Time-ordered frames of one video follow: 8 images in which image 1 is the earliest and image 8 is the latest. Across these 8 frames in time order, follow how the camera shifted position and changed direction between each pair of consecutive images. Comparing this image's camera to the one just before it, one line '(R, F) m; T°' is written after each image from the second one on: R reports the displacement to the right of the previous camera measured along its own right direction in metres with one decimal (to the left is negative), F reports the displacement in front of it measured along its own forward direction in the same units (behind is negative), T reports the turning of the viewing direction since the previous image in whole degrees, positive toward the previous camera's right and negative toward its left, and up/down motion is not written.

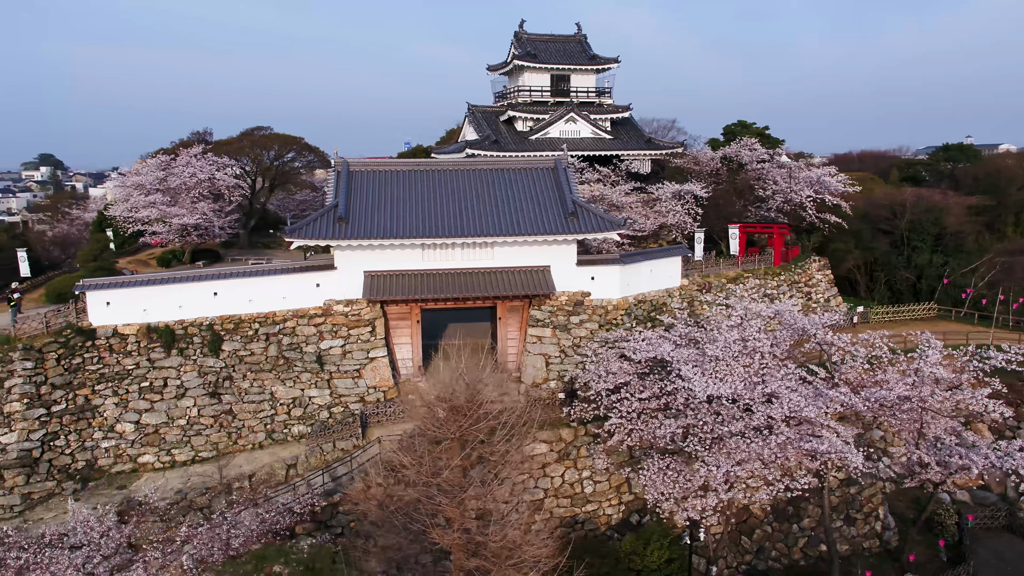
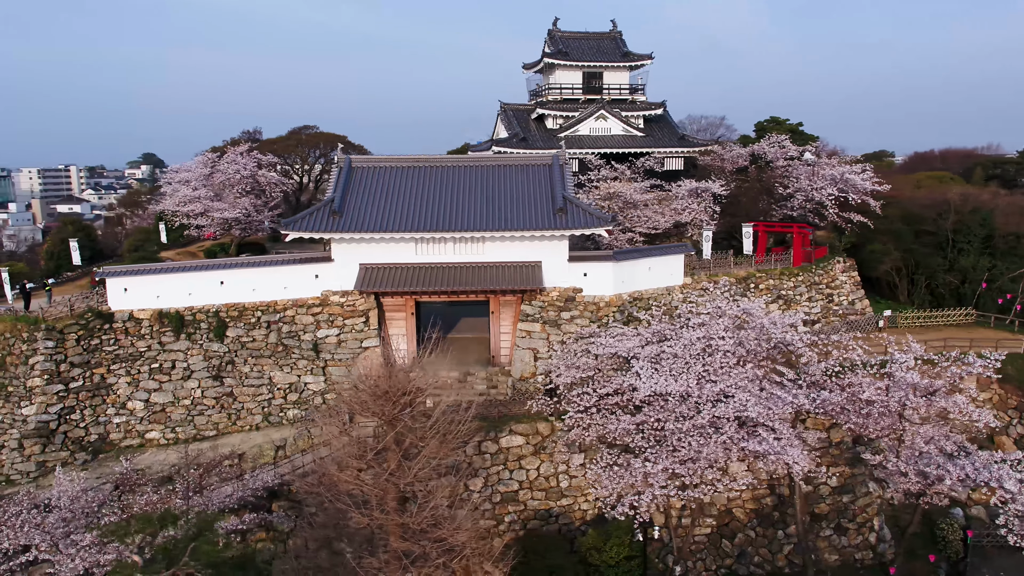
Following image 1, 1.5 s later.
(+1.3, 0.0) m; -6°
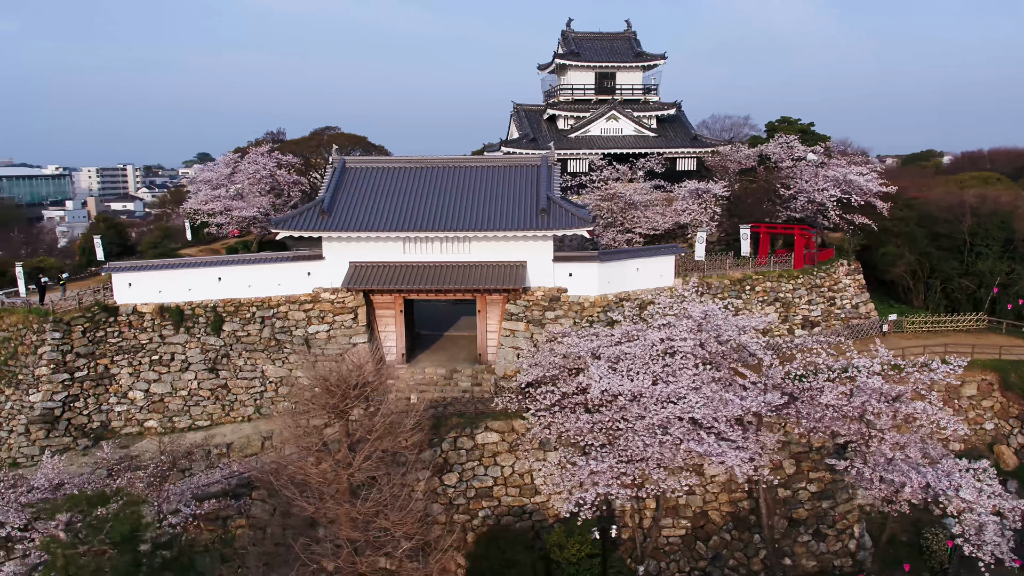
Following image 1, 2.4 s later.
(+0.9, -0.1) m; -3°
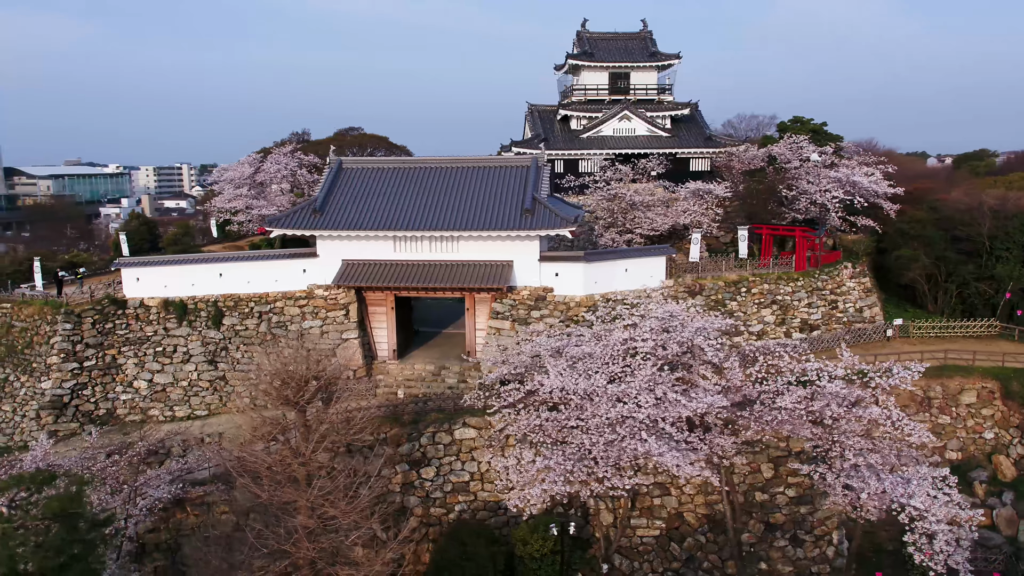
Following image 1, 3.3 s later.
(+0.9, -0.1) m; -3°
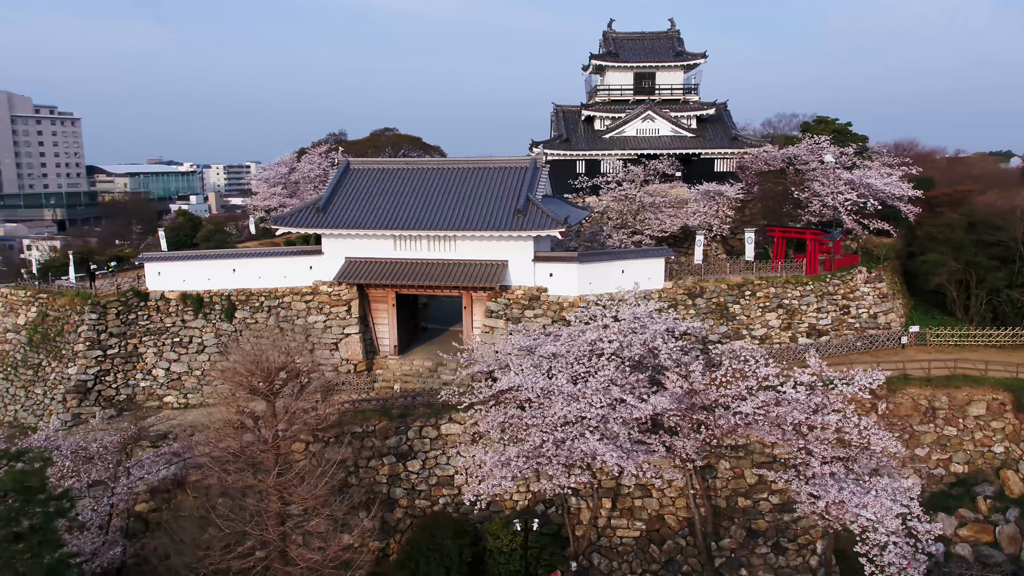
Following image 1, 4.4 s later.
(+1.0, -0.1) m; -4°
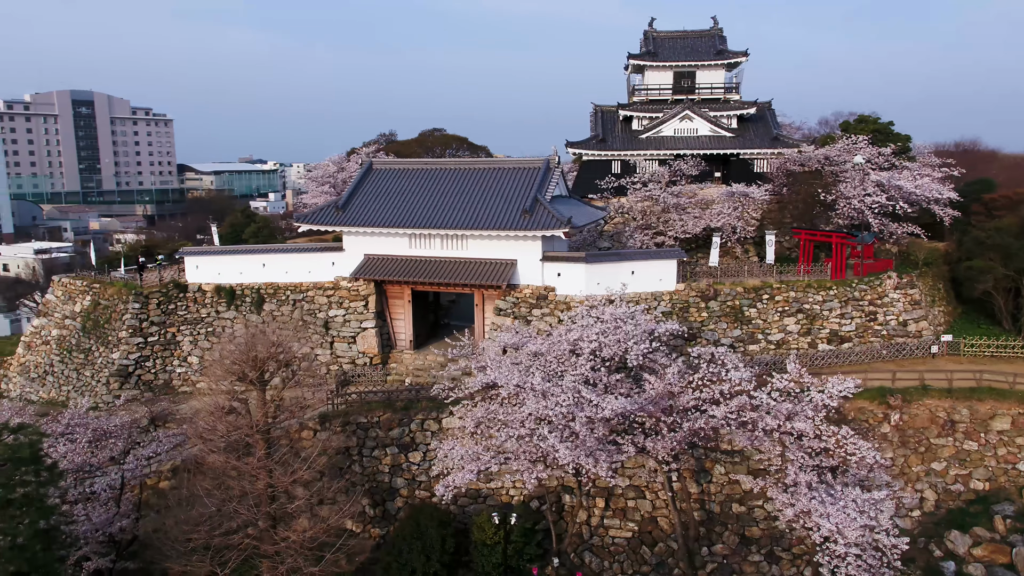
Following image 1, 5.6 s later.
(+1.0, -0.2) m; -5°
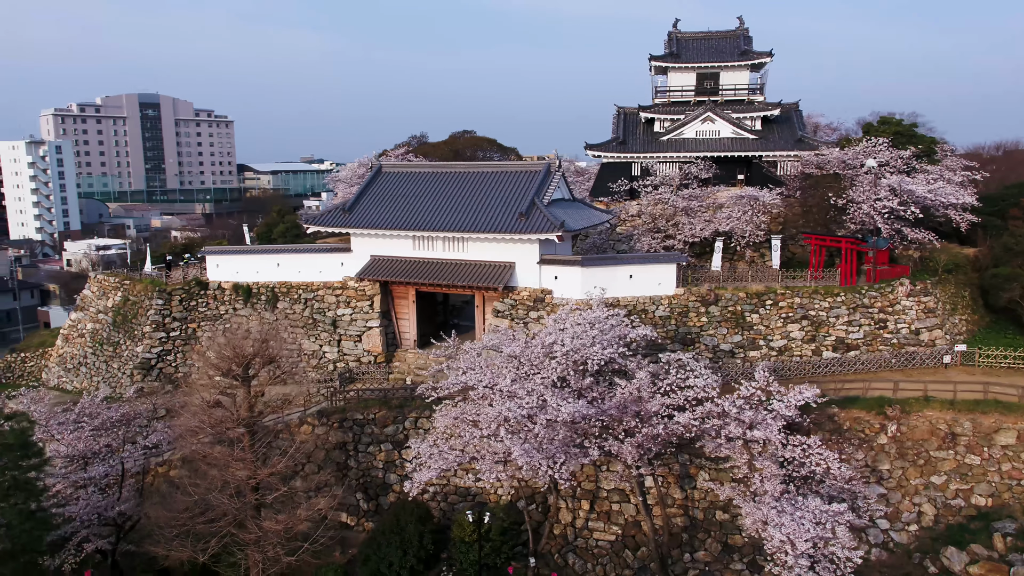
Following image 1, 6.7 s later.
(+0.9, -0.2) m; -4°
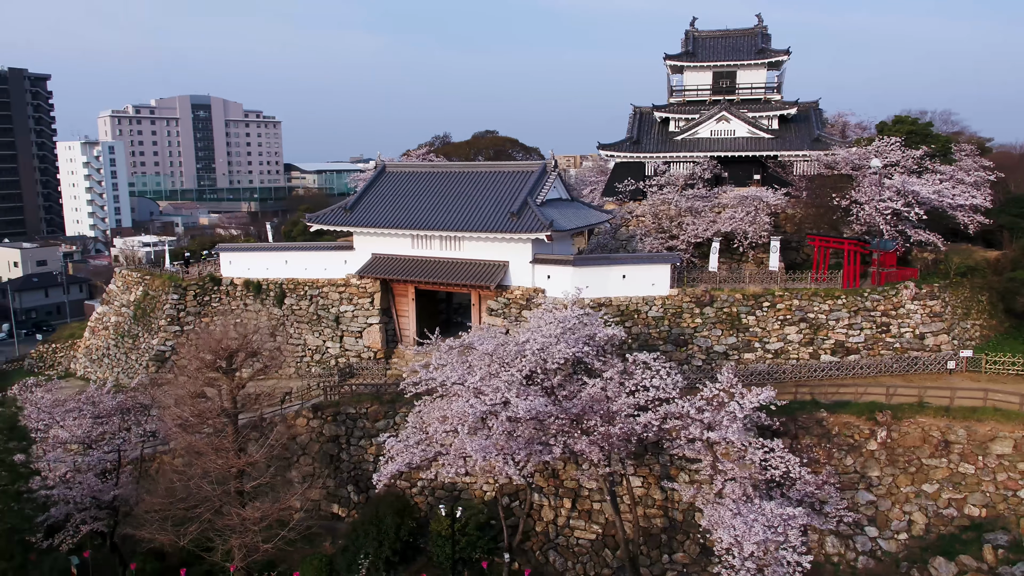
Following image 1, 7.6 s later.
(+0.9, -0.1) m; -3°
